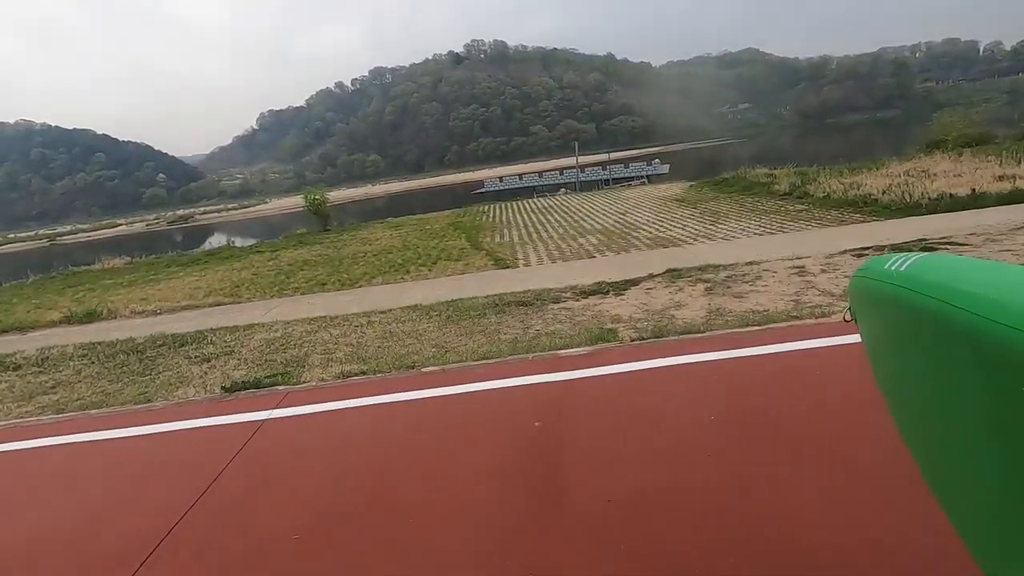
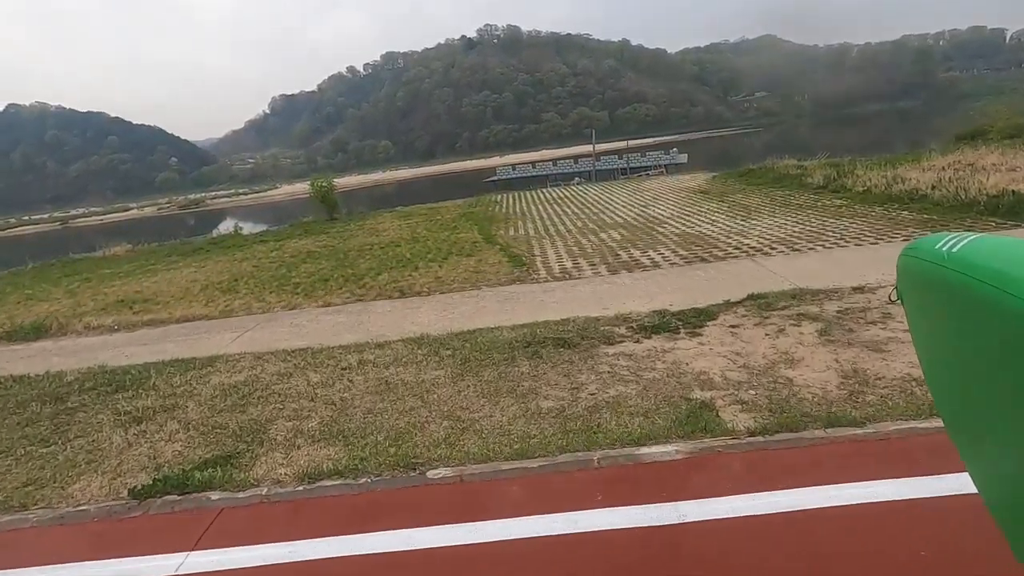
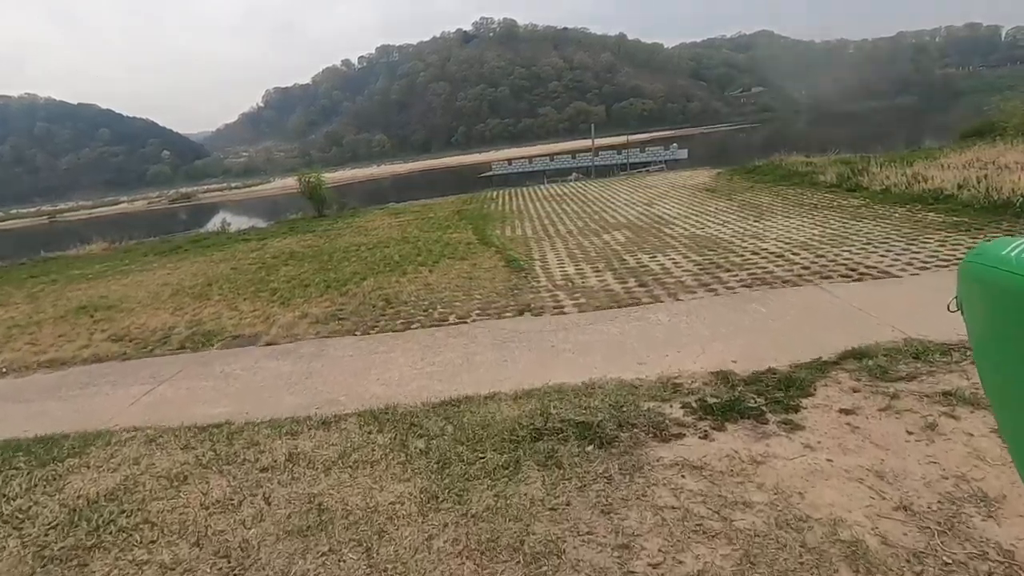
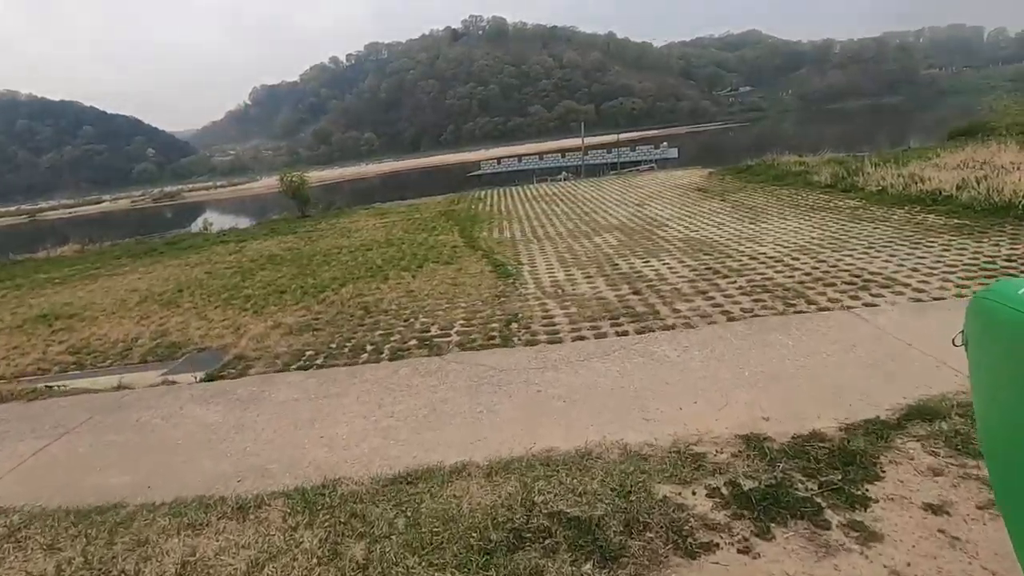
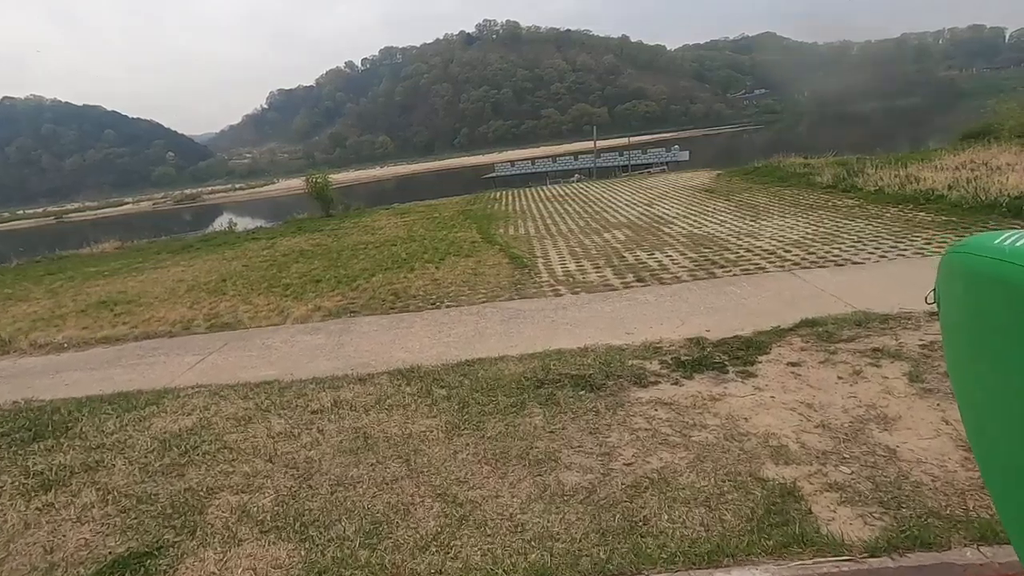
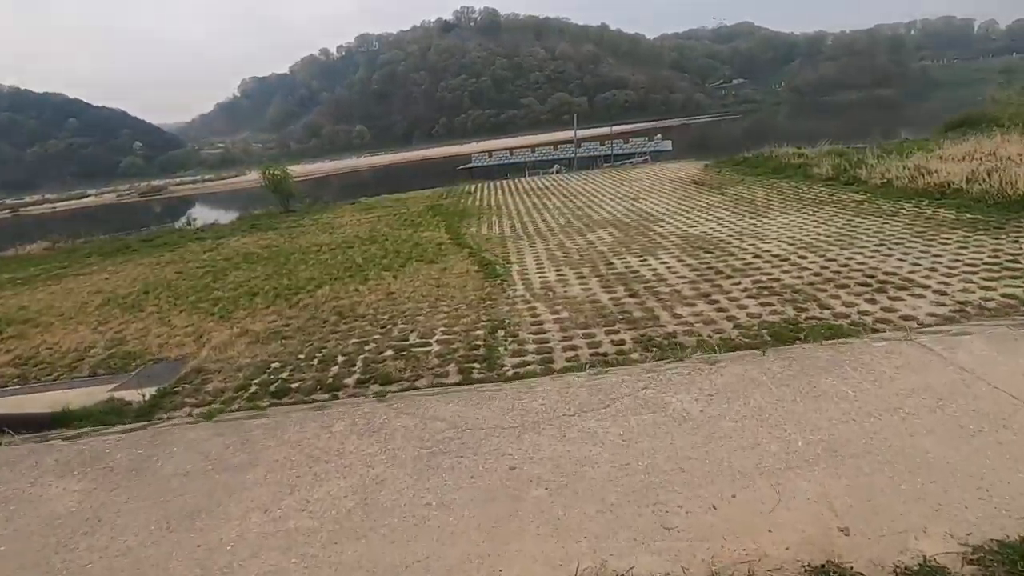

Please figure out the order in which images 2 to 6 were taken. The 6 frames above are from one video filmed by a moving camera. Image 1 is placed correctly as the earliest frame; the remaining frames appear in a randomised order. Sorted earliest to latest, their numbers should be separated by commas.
2, 5, 3, 4, 6
